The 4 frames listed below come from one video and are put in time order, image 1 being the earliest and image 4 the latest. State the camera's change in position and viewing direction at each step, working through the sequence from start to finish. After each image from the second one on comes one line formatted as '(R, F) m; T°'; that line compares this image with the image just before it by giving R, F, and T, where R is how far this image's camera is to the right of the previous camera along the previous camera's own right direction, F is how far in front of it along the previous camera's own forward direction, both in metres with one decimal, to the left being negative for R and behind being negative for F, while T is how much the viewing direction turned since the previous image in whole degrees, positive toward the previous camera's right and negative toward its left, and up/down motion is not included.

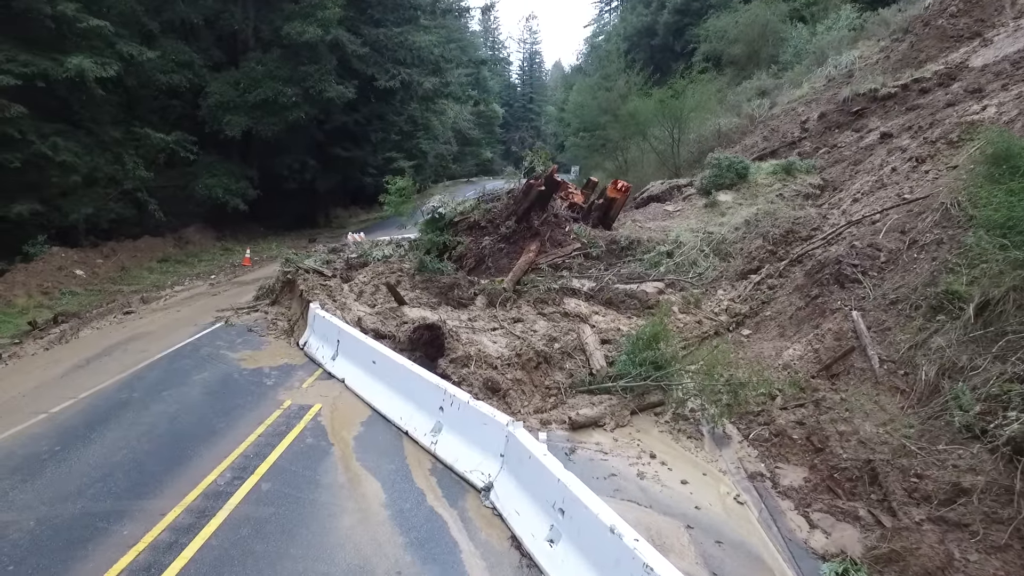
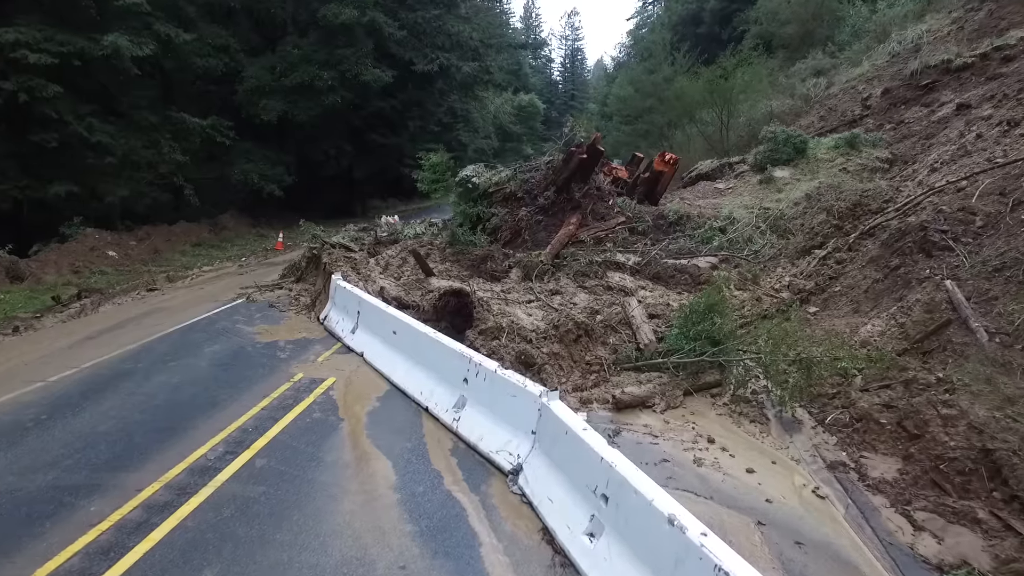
(0.0, +0.8) m; -3°
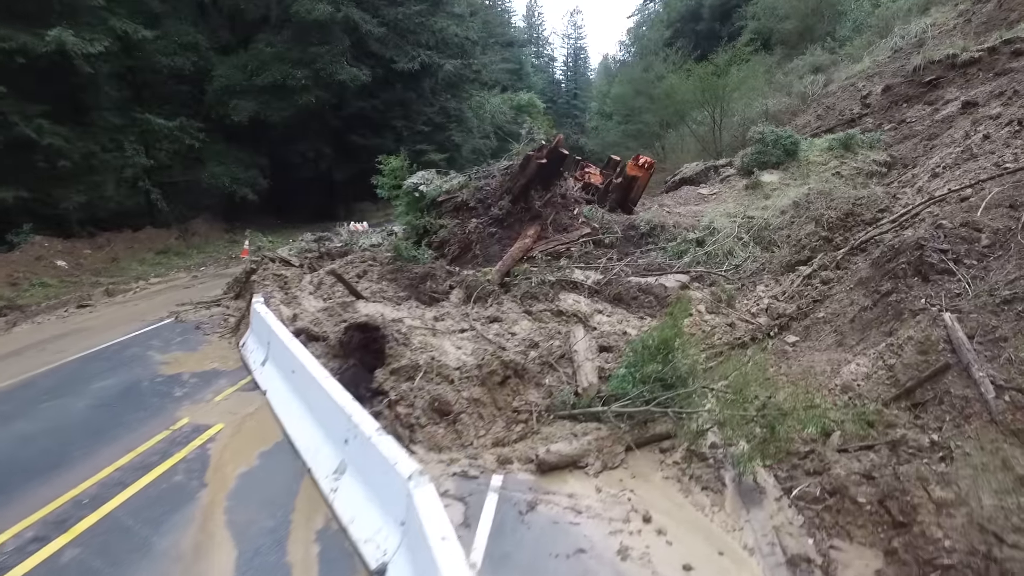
(+0.8, +1.0) m; -1°
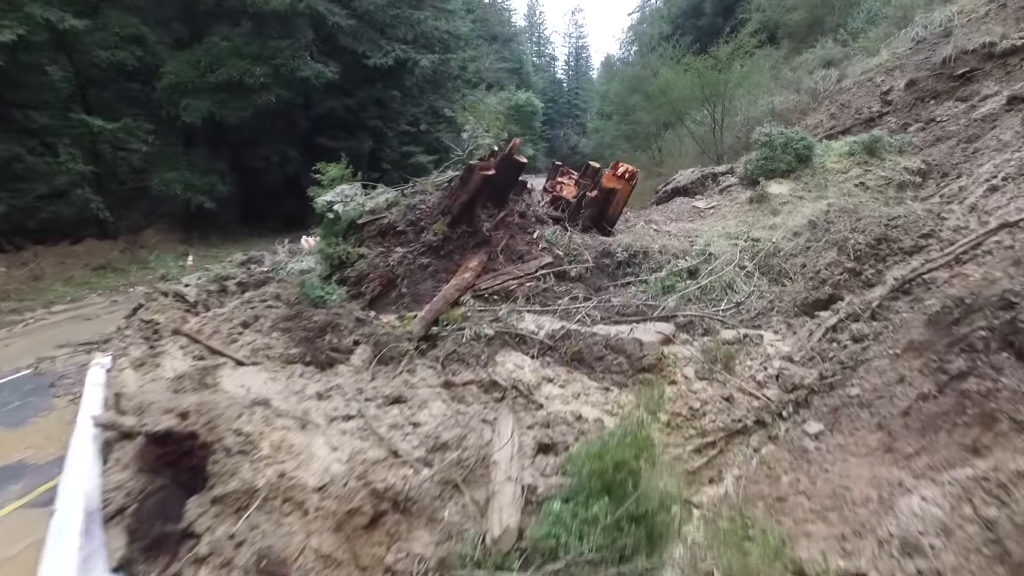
(+0.7, +2.0) m; 0°
